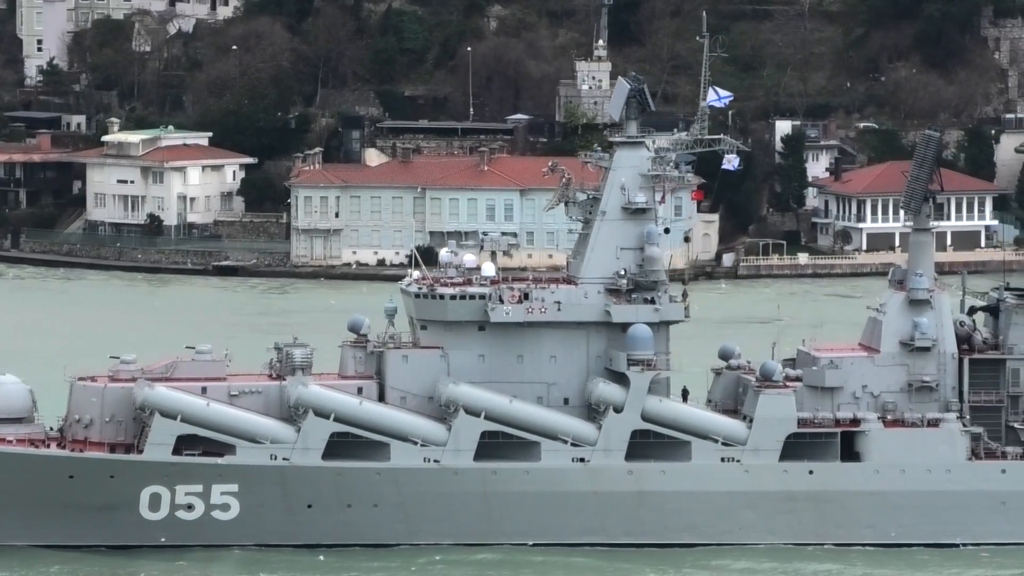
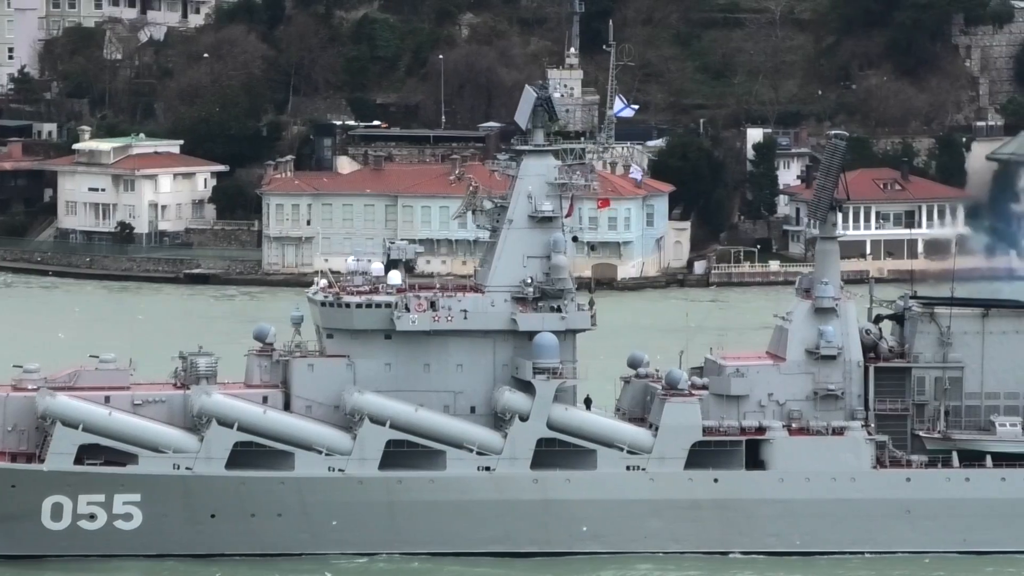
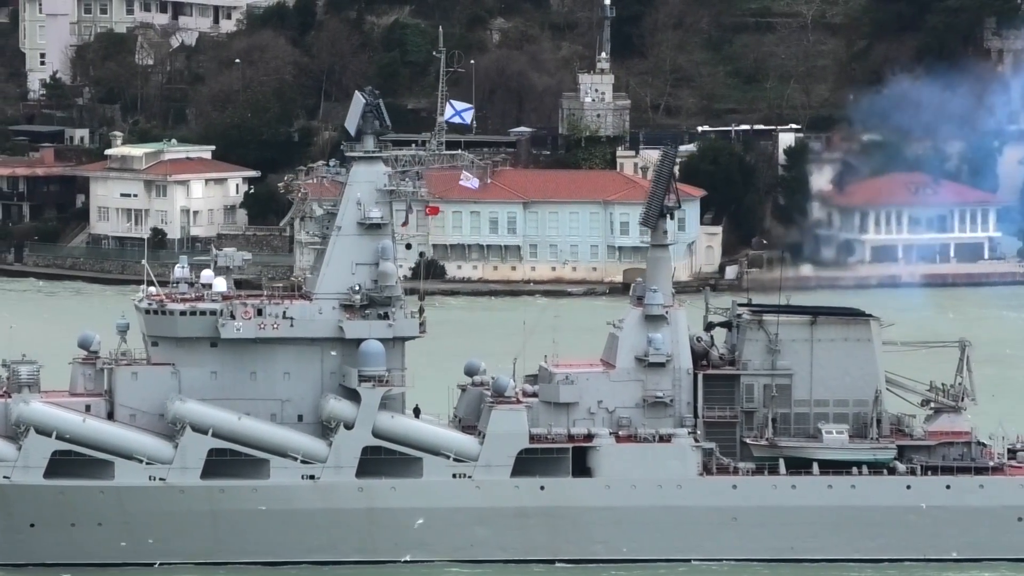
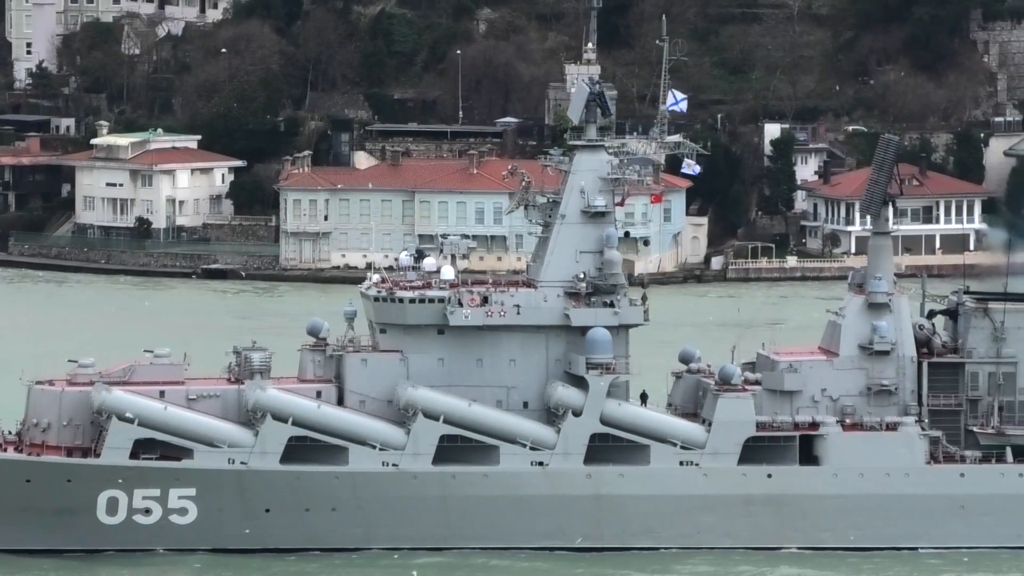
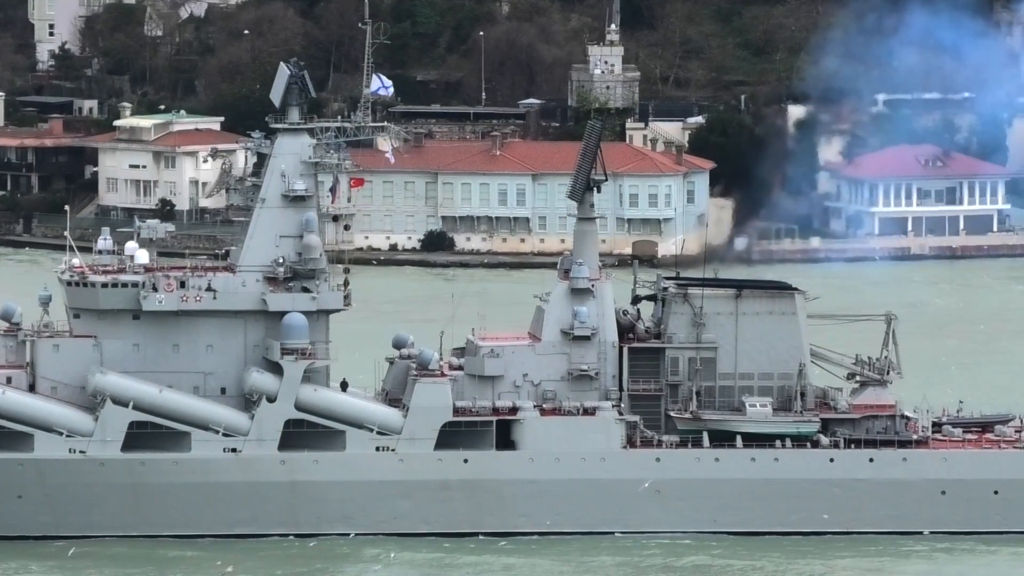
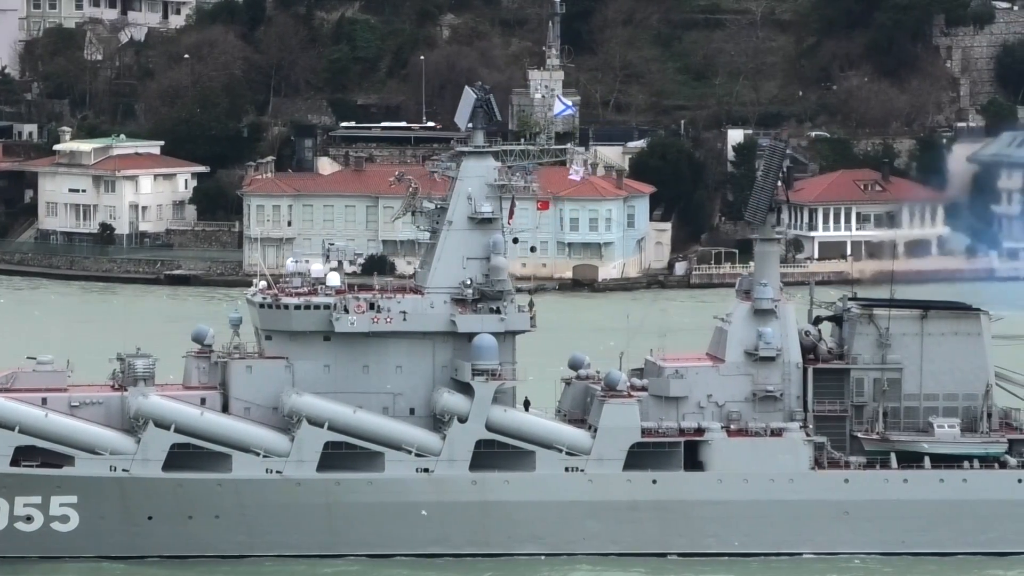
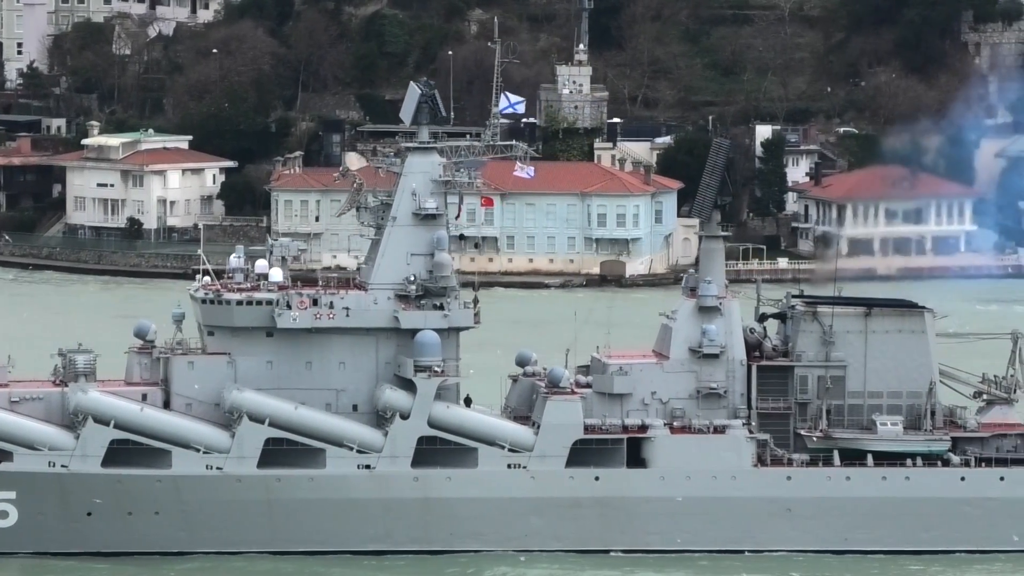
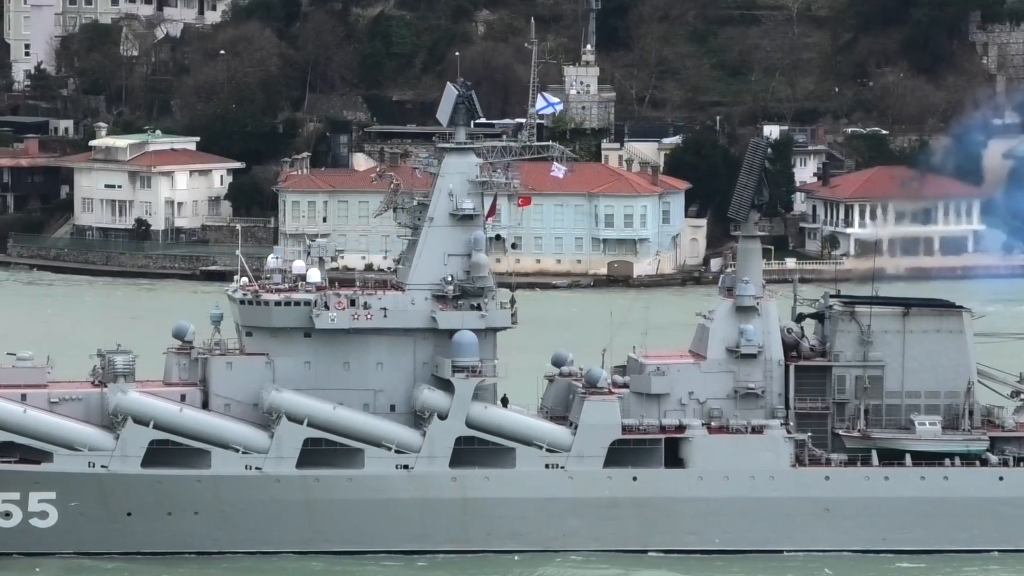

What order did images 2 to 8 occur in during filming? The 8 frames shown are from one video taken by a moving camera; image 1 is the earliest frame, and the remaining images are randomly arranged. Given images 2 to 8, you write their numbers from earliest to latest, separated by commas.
4, 2, 6, 8, 7, 3, 5
